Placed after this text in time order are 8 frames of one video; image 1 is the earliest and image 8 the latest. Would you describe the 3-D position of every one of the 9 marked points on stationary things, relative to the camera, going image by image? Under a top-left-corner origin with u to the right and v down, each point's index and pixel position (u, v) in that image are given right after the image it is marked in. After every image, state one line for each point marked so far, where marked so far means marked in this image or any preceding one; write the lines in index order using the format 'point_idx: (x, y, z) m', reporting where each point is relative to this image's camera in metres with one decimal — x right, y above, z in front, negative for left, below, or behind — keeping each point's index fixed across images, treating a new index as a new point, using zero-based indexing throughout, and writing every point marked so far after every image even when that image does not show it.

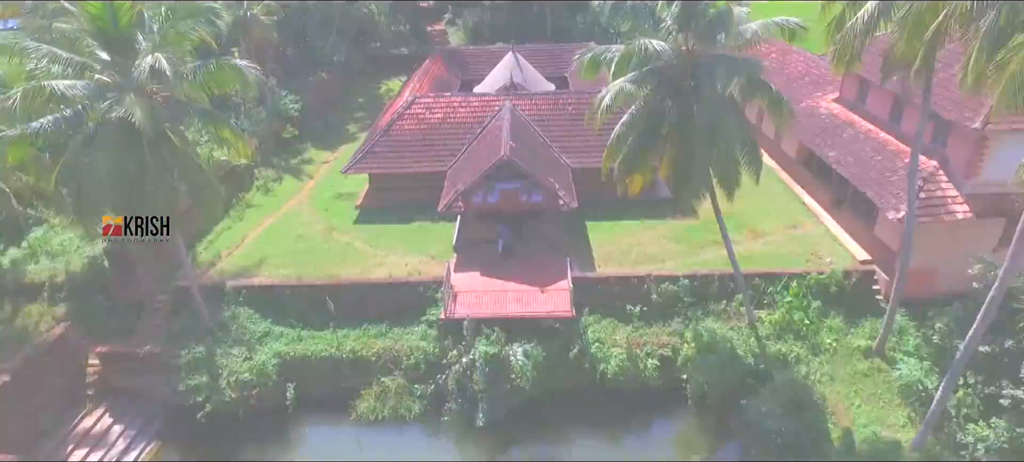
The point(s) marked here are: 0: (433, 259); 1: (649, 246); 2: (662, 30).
0: (-2.5, -0.8, +20.1) m
1: (+4.3, -0.4, +19.9) m
2: (+3.2, +4.4, +13.8) m
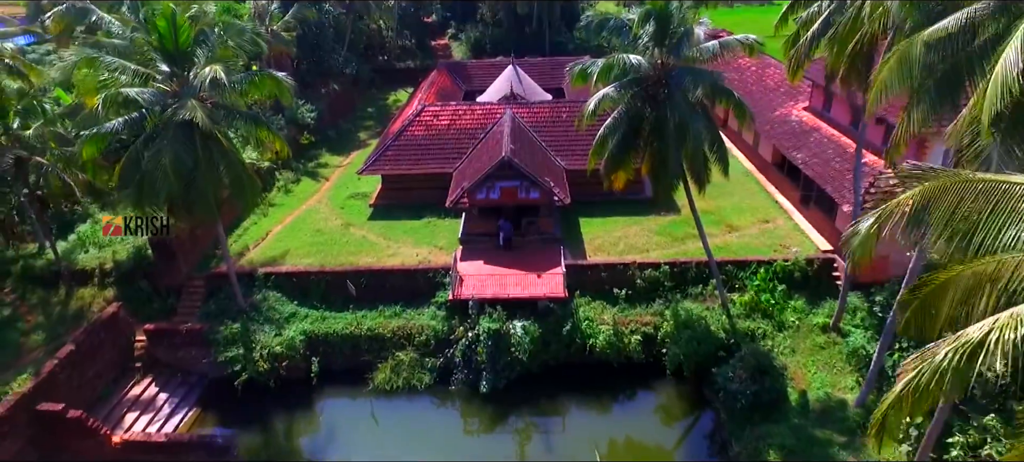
0: (-2.5, -0.6, +22.3) m
1: (+4.3, -0.2, +22.1) m
2: (+3.2, +4.7, +16.2) m
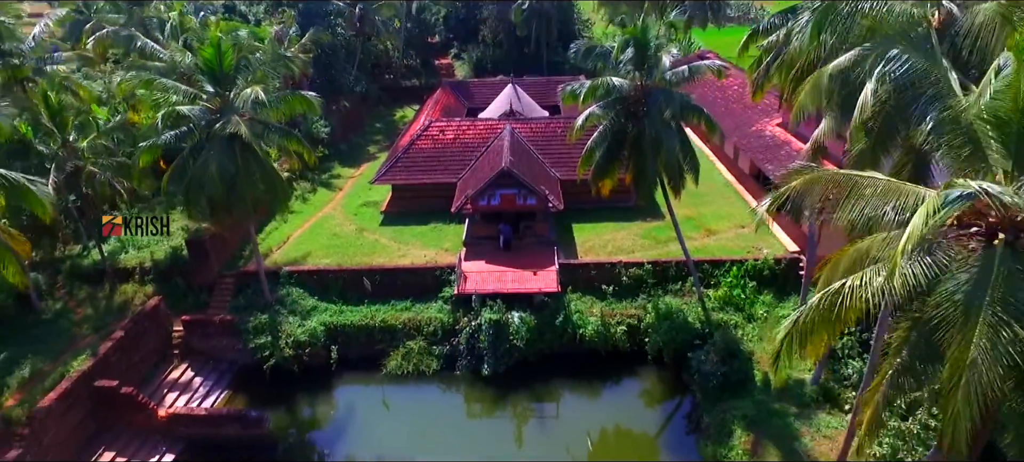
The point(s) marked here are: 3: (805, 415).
0: (-2.6, -0.7, +24.6) m
1: (+4.2, -0.4, +24.5) m
2: (+3.2, +4.7, +18.6) m
3: (+7.7, -4.9, +17.0) m
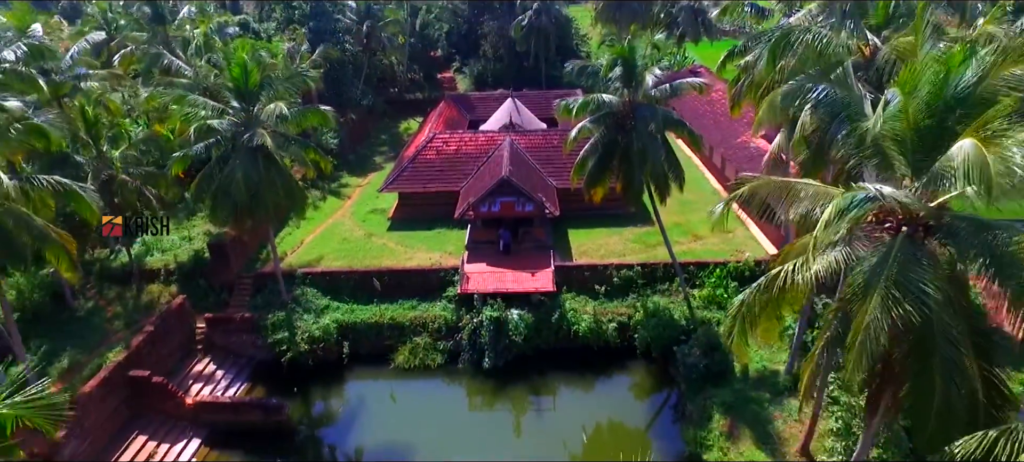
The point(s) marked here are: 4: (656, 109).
0: (-2.6, -0.9, +26.3) m
1: (+4.2, -0.6, +26.1) m
2: (+3.2, +4.6, +20.4) m
3: (+7.7, -5.0, +18.6) m
4: (+4.4, +3.7, +19.8) m
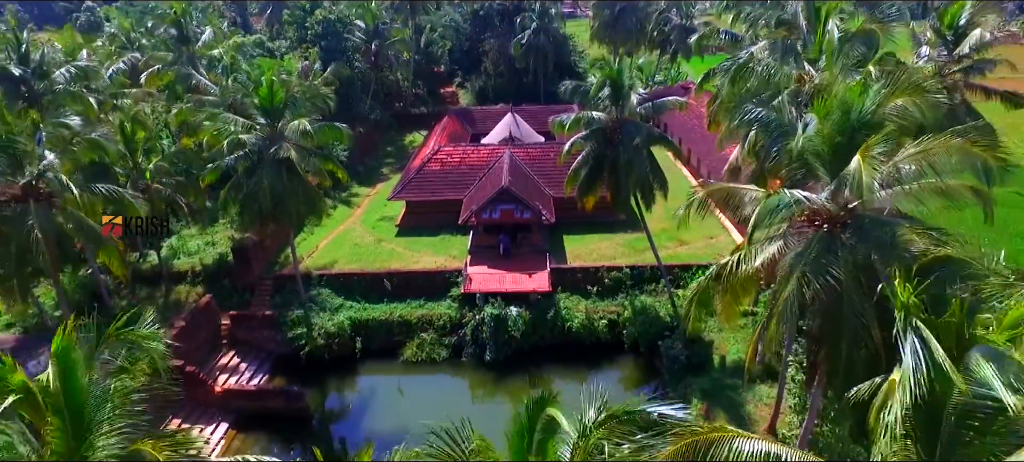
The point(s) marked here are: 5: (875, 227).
0: (-2.6, -1.2, +28.4) m
1: (+4.2, -0.8, +28.3) m
2: (+3.1, +4.4, +22.6) m
3: (+7.7, -5.1, +20.6) m
4: (+4.4, +3.6, +22.0) m
5: (+6.0, +0.1, +10.6) m
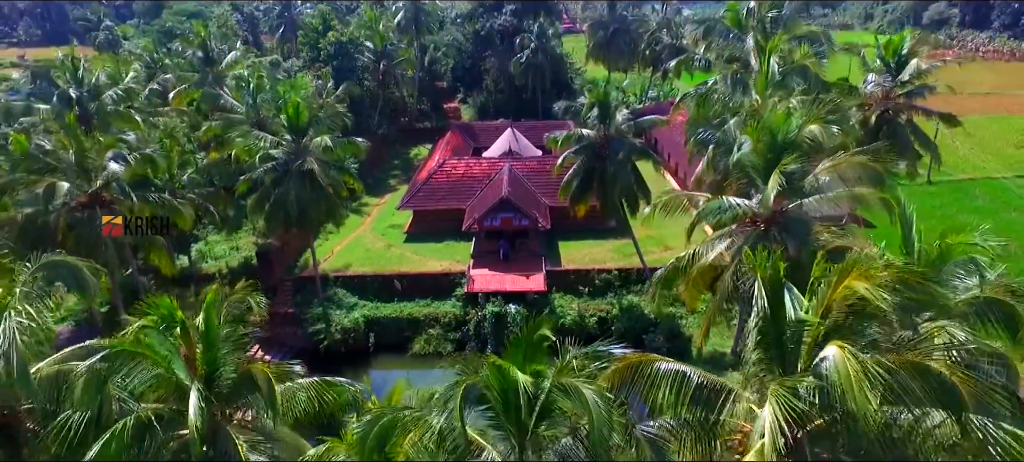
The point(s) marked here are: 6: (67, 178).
0: (-2.7, -1.5, +31.0) m
1: (+4.1, -1.1, +30.9) m
2: (+3.1, +4.2, +25.3) m
3: (+7.6, -5.2, +23.2) m
4: (+4.4, +3.4, +24.7) m
5: (+5.9, +0.1, +13.2) m
6: (-13.0, +1.6, +18.9) m
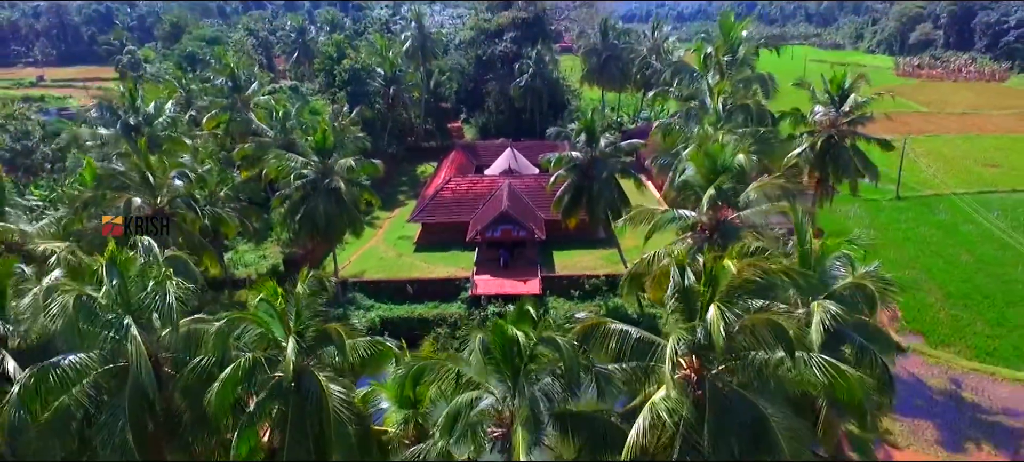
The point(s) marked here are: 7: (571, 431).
0: (-2.7, -2.0, +34.6) m
1: (+4.1, -1.7, +34.4) m
2: (+3.0, +3.8, +29.0) m
3: (+7.6, -5.6, +26.6) m
4: (+4.3, +3.0, +28.3) m
5: (+5.9, 0.0, +16.8) m
6: (-13.1, +1.3, +22.5) m
7: (+1.1, -3.6, +11.8) m
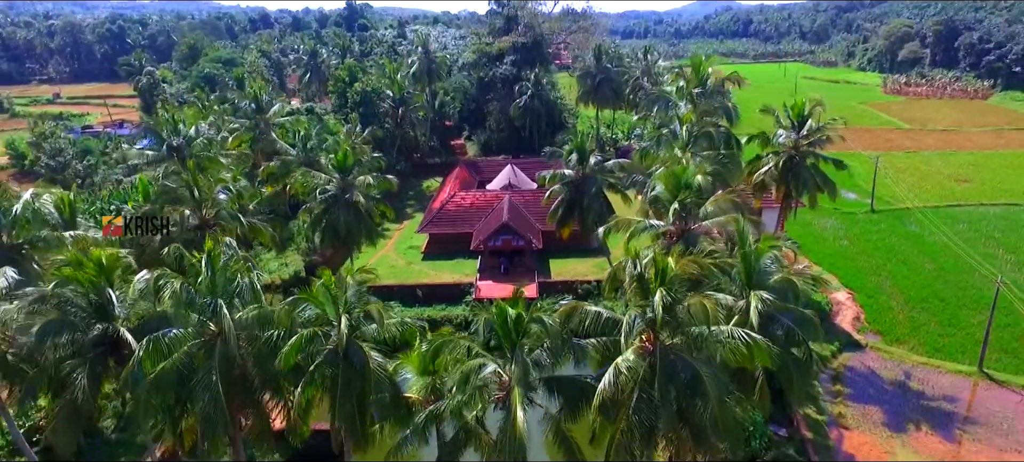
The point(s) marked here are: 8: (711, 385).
0: (-2.7, -2.6, +37.9) m
1: (+4.0, -2.3, +37.8) m
2: (+3.0, +3.3, +32.5) m
3: (+7.5, -6.0, +29.9) m
4: (+4.3, +2.6, +31.8) m
5: (+5.8, -0.2, +20.2) m
6: (-13.1, +1.0, +25.9) m
7: (+1.0, -3.8, +15.1) m
8: (+4.6, -3.5, +14.5) m
